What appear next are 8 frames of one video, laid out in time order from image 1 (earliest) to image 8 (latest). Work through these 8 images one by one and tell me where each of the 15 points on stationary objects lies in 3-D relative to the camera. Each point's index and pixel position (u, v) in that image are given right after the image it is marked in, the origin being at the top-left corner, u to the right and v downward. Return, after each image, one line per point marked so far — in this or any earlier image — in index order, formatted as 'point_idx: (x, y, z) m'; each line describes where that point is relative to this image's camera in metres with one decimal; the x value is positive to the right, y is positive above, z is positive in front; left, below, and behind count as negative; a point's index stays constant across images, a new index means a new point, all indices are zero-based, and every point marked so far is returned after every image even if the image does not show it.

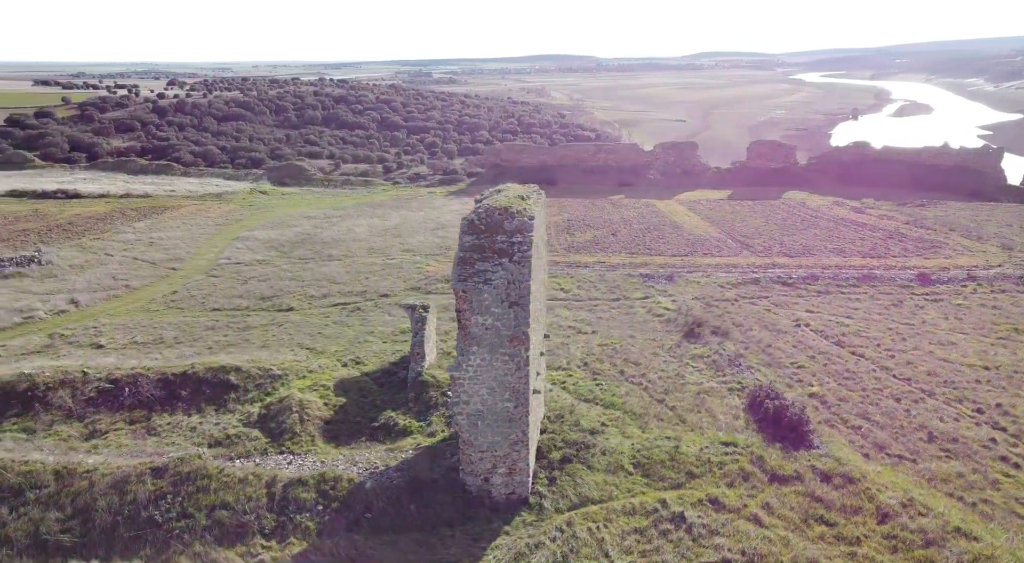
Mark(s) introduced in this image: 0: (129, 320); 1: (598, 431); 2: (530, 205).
0: (-10.4, -1.0, +19.7) m
1: (+1.4, -2.4, +11.4) m
2: (+0.2, +1.0, +9.6) m
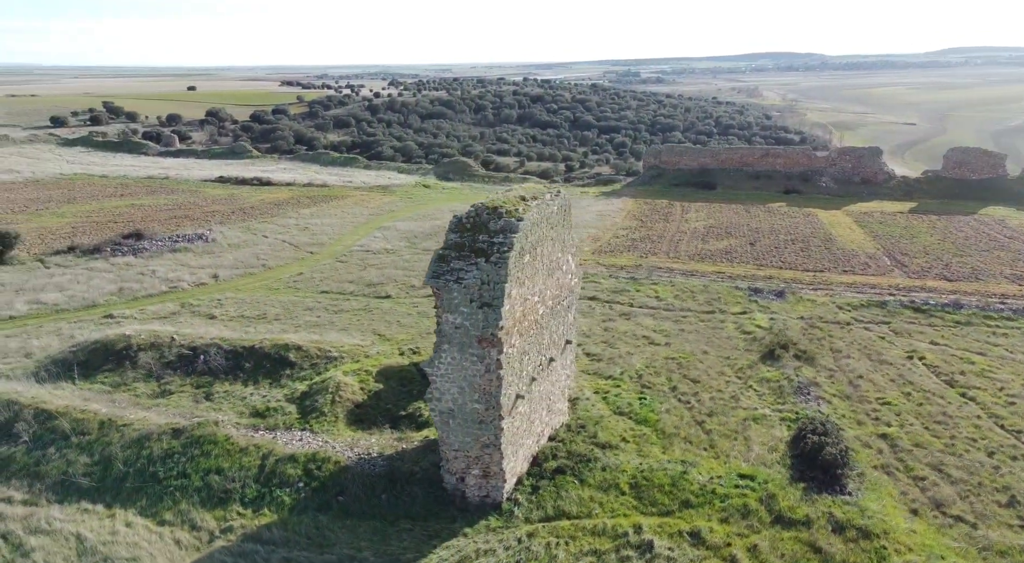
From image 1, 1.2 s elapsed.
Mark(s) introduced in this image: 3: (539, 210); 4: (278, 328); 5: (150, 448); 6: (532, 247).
0: (-7.8, -0.4, +21.7) m
1: (+1.5, -2.5, +10.9) m
2: (+0.2, +1.0, +9.3) m
3: (+0.4, +0.9, +9.5) m
4: (-5.6, -1.1, +17.4) m
5: (-5.0, -2.4, +9.9) m
6: (+0.2, +0.4, +9.2) m
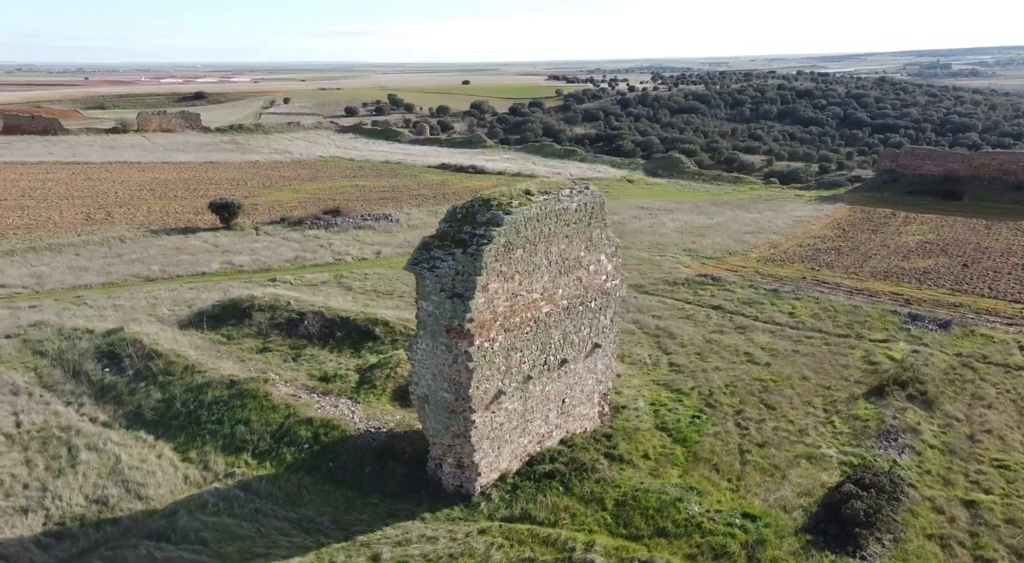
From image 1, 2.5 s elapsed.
0: (-3.7, +0.3, +23.4) m
1: (+1.6, -2.5, +10.3) m
2: (+0.2, +1.0, +9.1) m
3: (+0.4, +1.0, +9.2) m
4: (-3.1, -0.6, +18.6) m
5: (-4.8, -1.8, +11.4) m
6: (+0.2, +0.5, +9.0) m
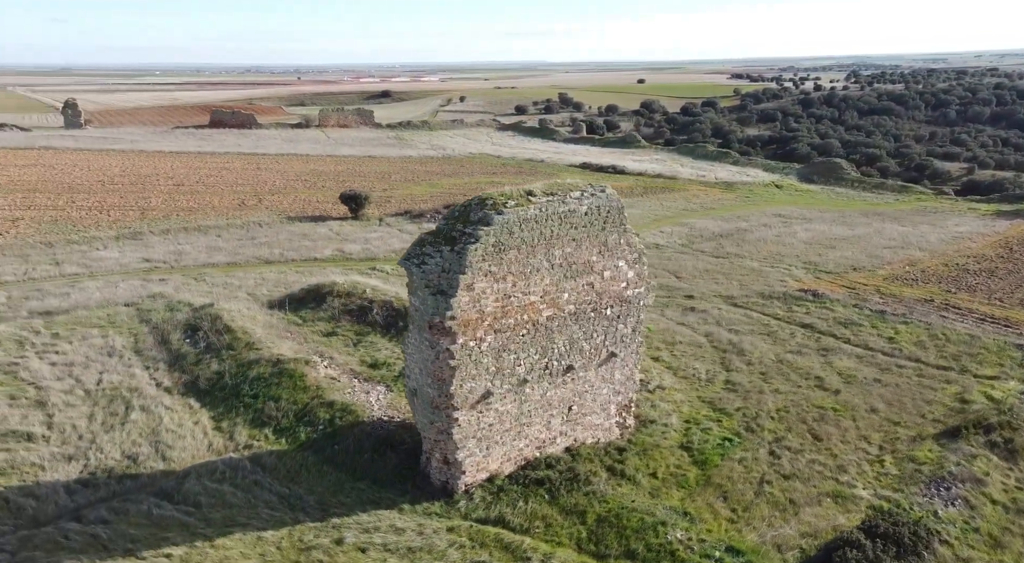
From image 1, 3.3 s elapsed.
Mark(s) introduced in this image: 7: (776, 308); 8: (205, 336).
0: (-0.7, +0.4, +23.8) m
1: (+1.6, -2.6, +9.8) m
2: (+0.2, +1.0, +9.0) m
3: (+0.4, +0.9, +9.1) m
4: (-1.1, -0.5, +18.9) m
5: (-4.4, -1.6, +12.2) m
6: (+0.1, +0.5, +8.9) m
7: (+6.9, -0.7, +18.6) m
8: (-6.2, -1.1, +14.4) m
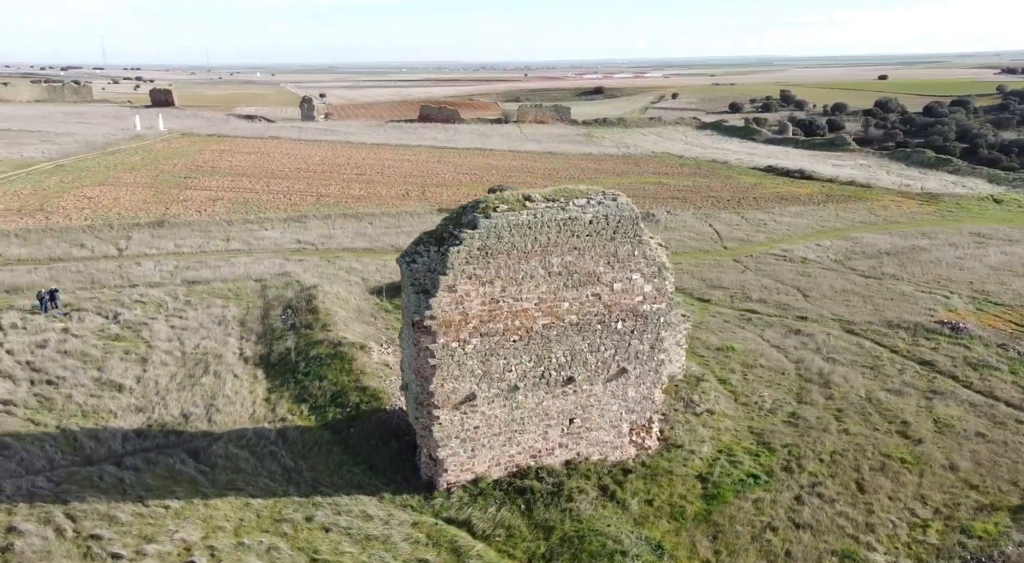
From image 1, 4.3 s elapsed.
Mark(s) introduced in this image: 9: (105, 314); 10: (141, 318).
0: (+3.0, +0.3, +23.4) m
1: (+1.4, -2.8, +9.4) m
2: (+0.1, +0.9, +8.8) m
3: (+0.3, +0.8, +8.9) m
4: (+1.3, -0.5, +18.8) m
5: (-3.7, -1.3, +13.2) m
6: (0.0, +0.4, +8.8) m
7: (+8.9, -1.3, +16.5) m
8: (-4.8, -0.7, +15.8) m
9: (-9.7, -0.8, +17.2) m
10: (-8.6, -0.8, +16.7) m
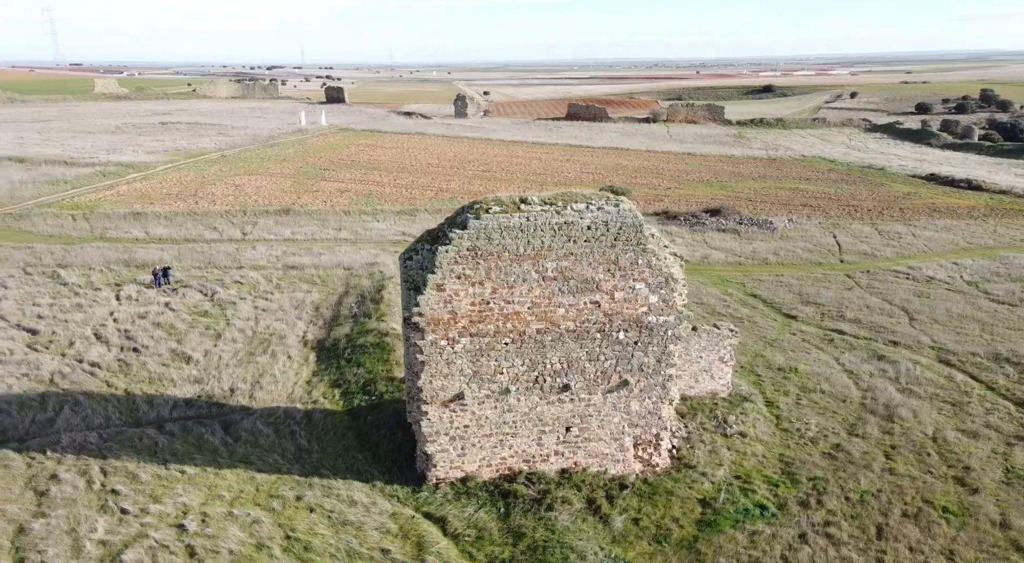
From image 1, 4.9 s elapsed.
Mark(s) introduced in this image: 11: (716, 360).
0: (+5.7, 0.0, +22.5) m
1: (+1.2, -2.9, +9.1) m
2: (+0.1, +0.9, +8.8) m
3: (+0.3, +0.8, +8.8) m
4: (+3.1, -0.6, +18.4) m
5: (-3.0, -1.1, +13.9) m
6: (-0.1, +0.4, +8.8) m
7: (+10.0, -1.9, +14.6) m
8: (-3.5, -0.5, +16.5) m
9: (-8.1, -0.3, +18.9) m
10: (-7.1, -0.4, +18.2) m
11: (+3.5, -1.3, +12.3) m
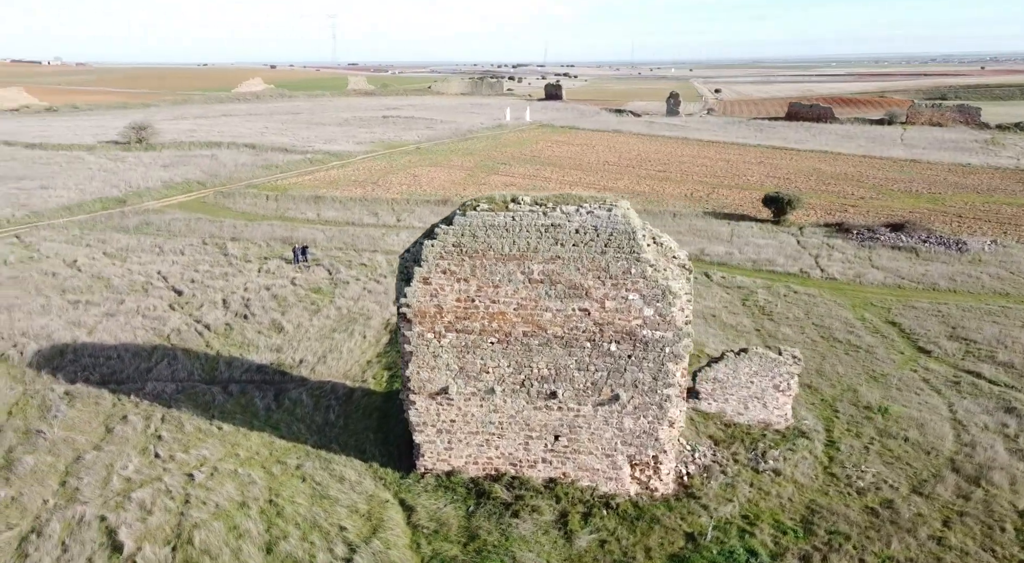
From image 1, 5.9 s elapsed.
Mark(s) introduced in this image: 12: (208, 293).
0: (+9.0, -0.5, +20.3) m
1: (+0.8, -3.0, +8.7) m
2: (-0.1, +0.9, +8.7) m
3: (+0.1, +0.8, +8.6) m
4: (+5.3, -0.9, +17.1) m
5: (-1.8, -0.9, +14.4) m
6: (-0.3, +0.4, +8.7) m
7: (+10.8, -2.7, +11.5) m
8: (-1.5, -0.3, +17.1) m
9: (-5.2, +0.3, +20.6) m
10: (-4.5, +0.1, +19.7) m
11: (+4.0, -1.6, +11.1) m
12: (-7.8, -0.3, +18.4) m
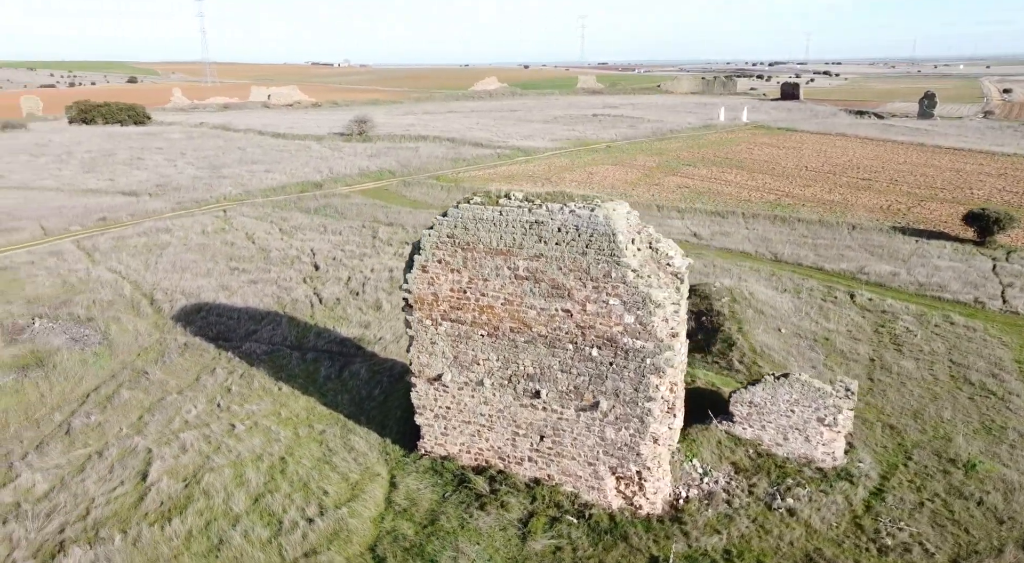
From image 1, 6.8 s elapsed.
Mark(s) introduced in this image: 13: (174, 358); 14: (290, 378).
0: (+11.7, -1.3, +17.3) m
1: (+0.3, -3.0, +8.5) m
2: (-0.2, +1.0, +8.7) m
3: (-0.1, +0.8, +8.6) m
4: (+7.2, -1.4, +15.3) m
5: (-0.3, -0.8, +14.7) m
6: (-0.5, +0.5, +8.8) m
7: (+10.7, -3.5, +8.4) m
8: (+0.8, -0.2, +17.2) m
9: (-1.8, +0.7, +21.7) m
10: (-1.3, +0.4, +20.6) m
11: (+4.2, -1.9, +9.9) m
12: (-4.9, +0.3, +20.2) m
13: (-6.5, -1.4, +13.8) m
14: (-4.0, -1.7, +12.8) m
